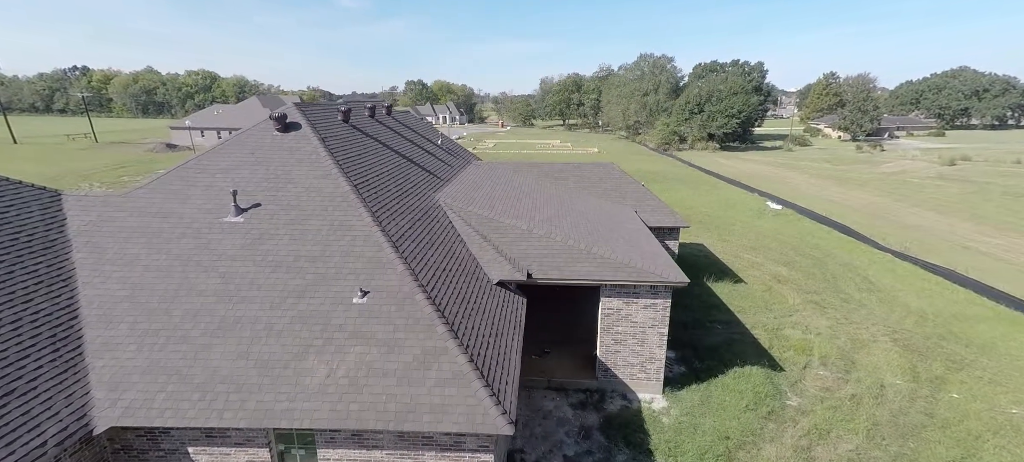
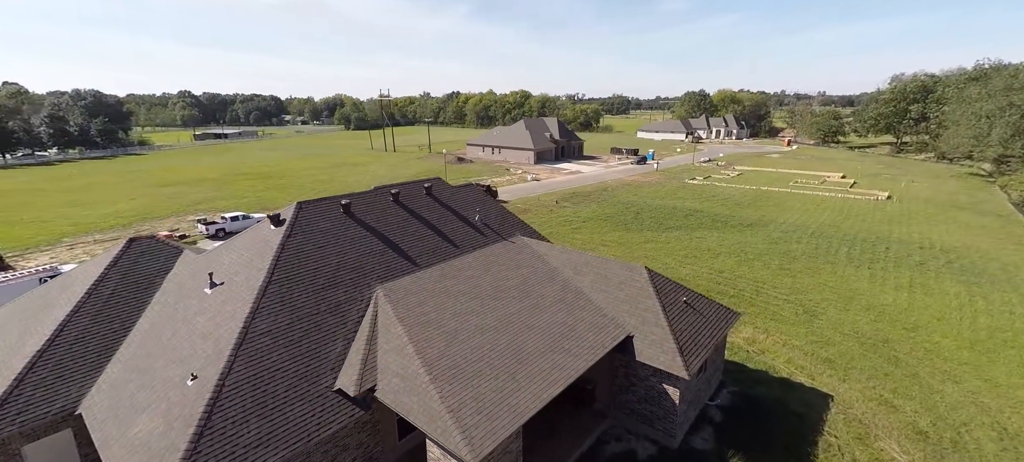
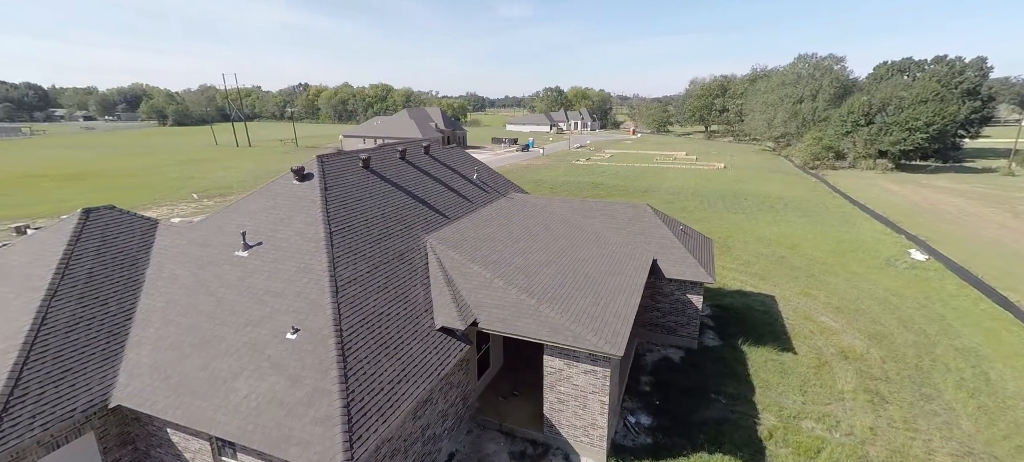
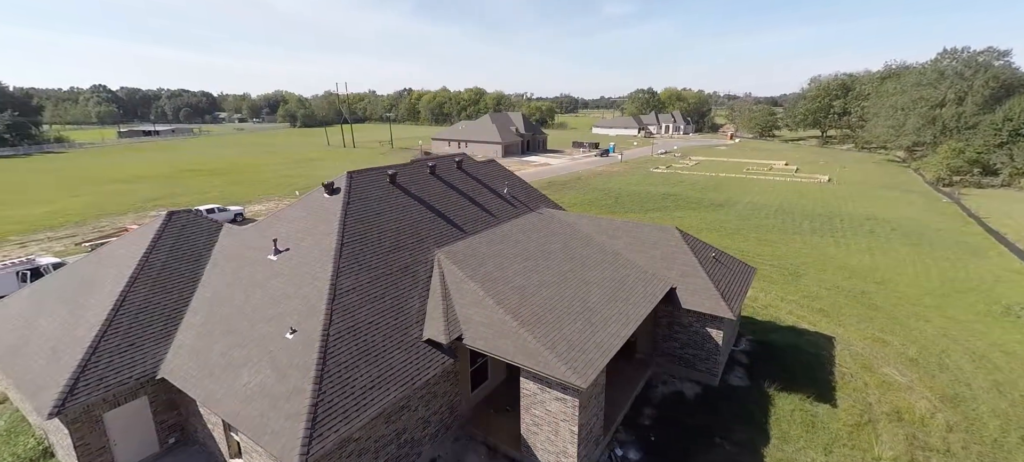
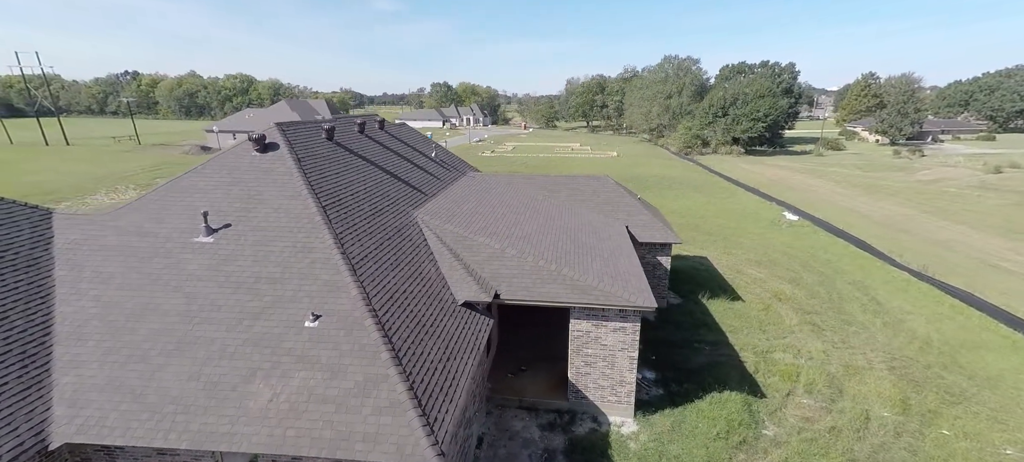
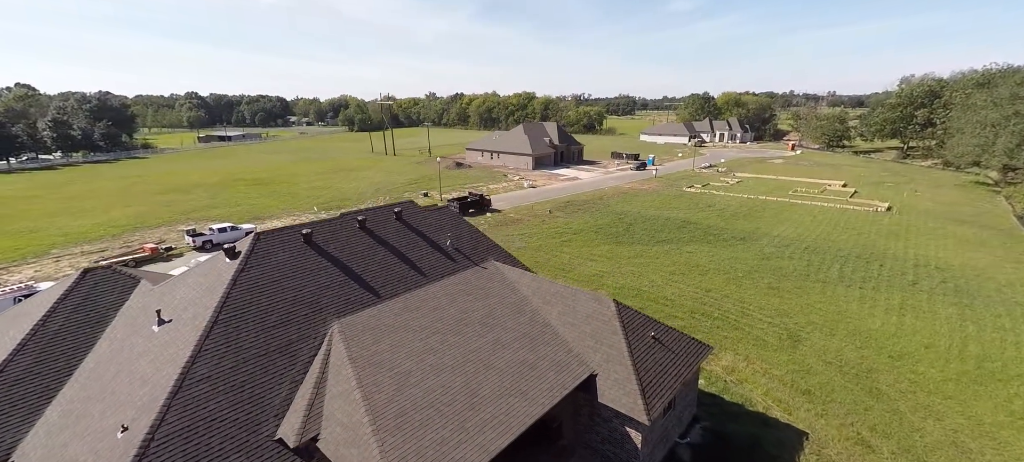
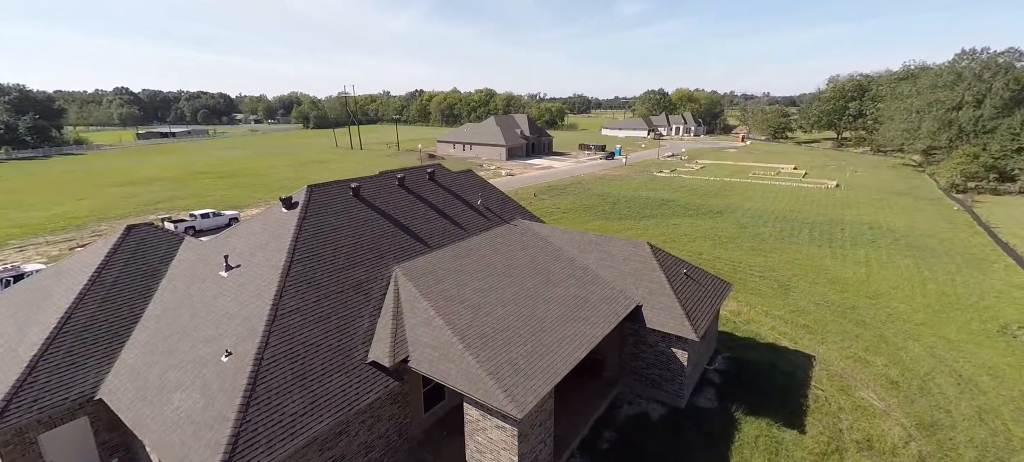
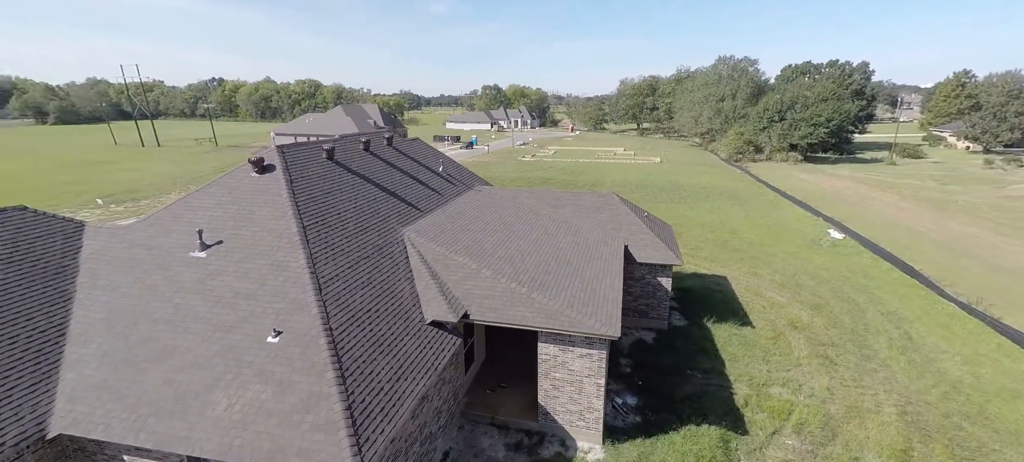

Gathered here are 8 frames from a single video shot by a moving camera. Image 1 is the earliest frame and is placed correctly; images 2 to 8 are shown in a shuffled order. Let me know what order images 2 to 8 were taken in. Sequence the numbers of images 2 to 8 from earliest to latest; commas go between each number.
5, 8, 3, 4, 7, 2, 6
